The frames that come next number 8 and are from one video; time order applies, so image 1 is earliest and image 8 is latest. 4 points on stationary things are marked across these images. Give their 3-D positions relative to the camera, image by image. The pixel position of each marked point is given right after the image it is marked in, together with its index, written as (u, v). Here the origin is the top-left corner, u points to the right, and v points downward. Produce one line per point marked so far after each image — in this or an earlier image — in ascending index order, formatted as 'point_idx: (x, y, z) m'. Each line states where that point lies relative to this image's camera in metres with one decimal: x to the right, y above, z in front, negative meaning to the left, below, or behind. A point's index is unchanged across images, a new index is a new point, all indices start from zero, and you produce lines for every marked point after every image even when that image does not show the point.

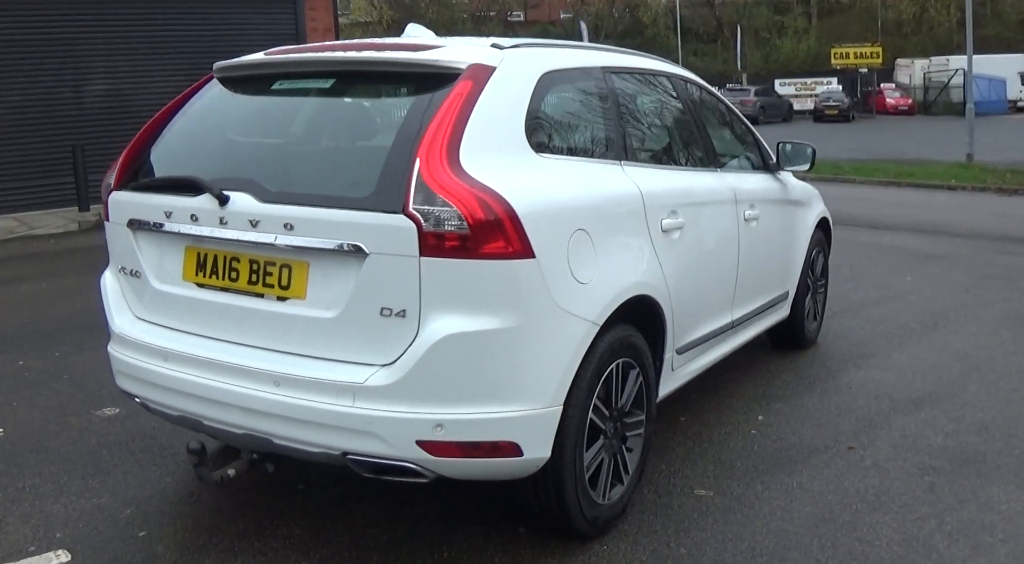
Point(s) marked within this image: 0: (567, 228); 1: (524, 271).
0: (+0.1, +0.2, +3.1) m
1: (0.0, 0.0, +2.9) m
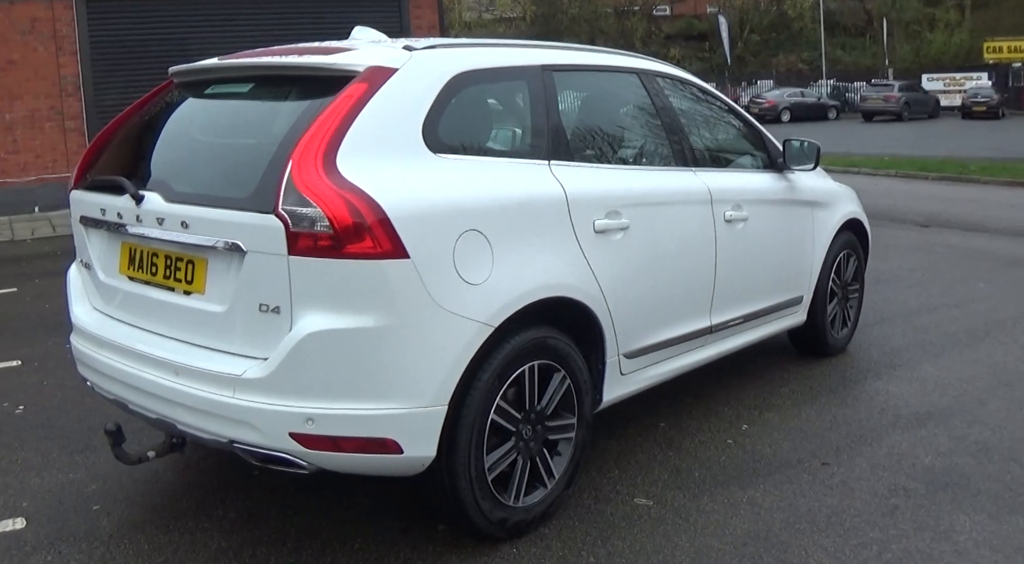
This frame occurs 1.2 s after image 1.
0: (-0.2, +0.2, +3.1) m
1: (-0.4, 0.0, +2.9) m
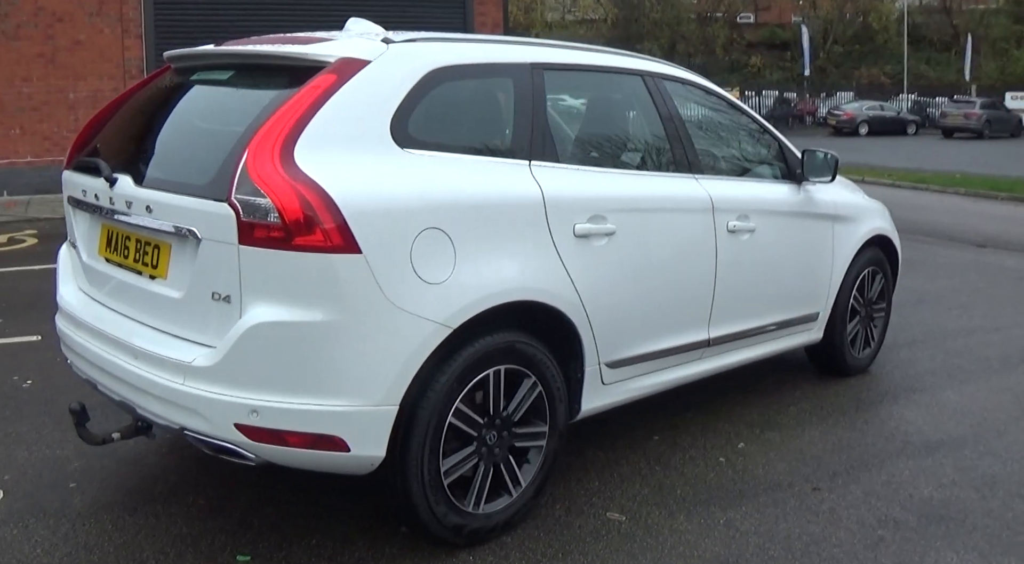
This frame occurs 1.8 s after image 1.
0: (-0.3, +0.2, +3.0) m
1: (-0.5, 0.0, +2.9) m
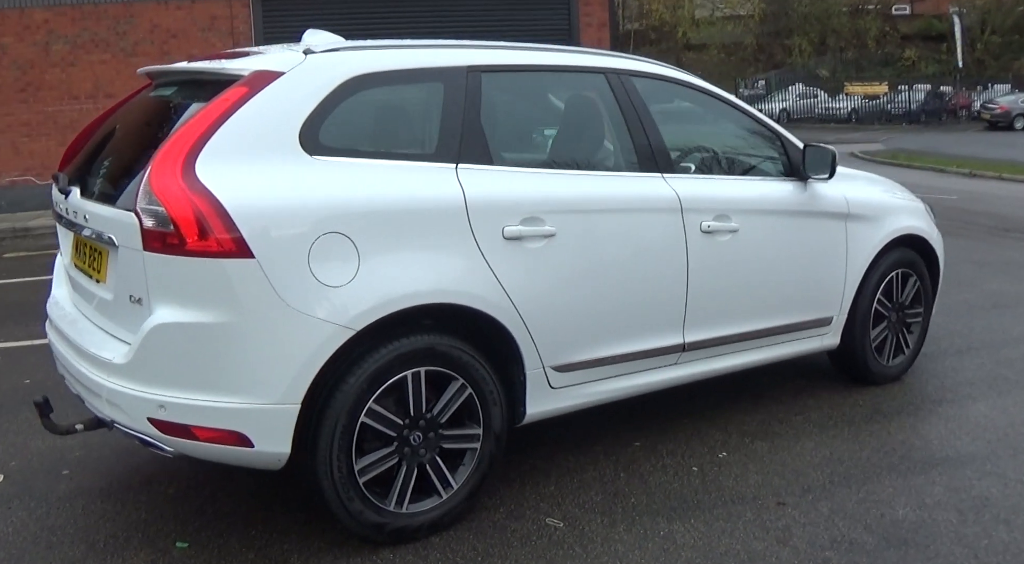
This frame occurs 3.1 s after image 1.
0: (-0.7, +0.2, +3.1) m
1: (-0.9, 0.0, +3.0) m
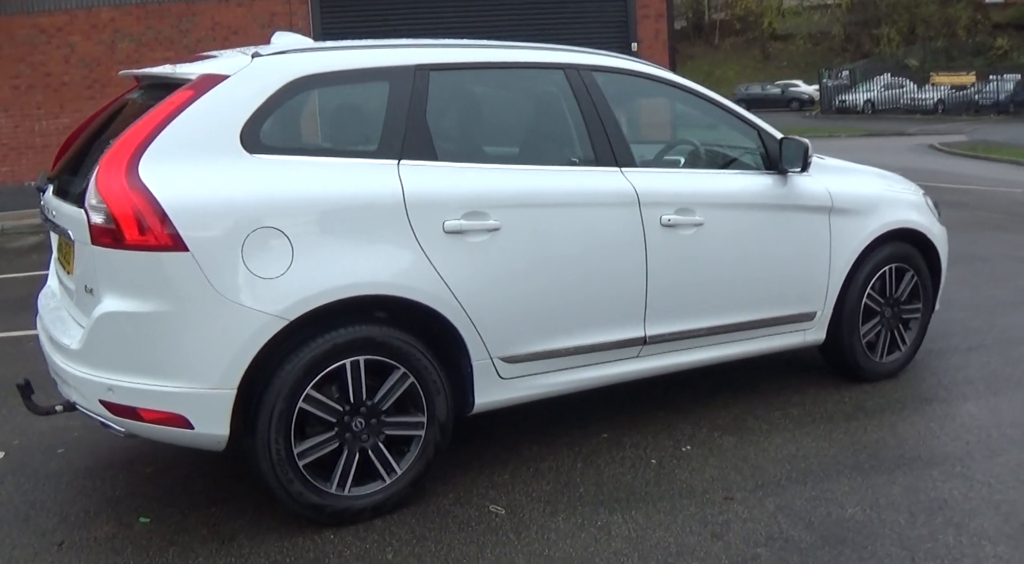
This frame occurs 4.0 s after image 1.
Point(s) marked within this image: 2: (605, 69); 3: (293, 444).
0: (-0.9, +0.2, +3.3) m
1: (-1.2, +0.1, +3.2) m
2: (+0.4, +1.0, +4.2) m
3: (-0.8, -0.6, +3.4) m
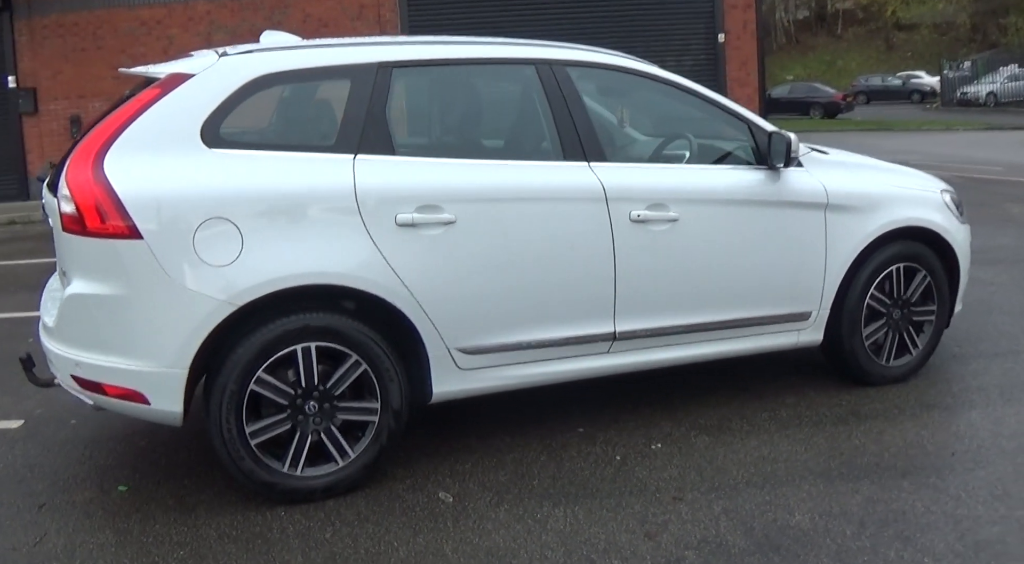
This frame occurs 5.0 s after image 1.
0: (-1.1, +0.2, +3.5) m
1: (-1.4, +0.1, +3.4) m
2: (+0.3, +1.0, +4.2) m
3: (-1.0, -0.5, +3.6) m
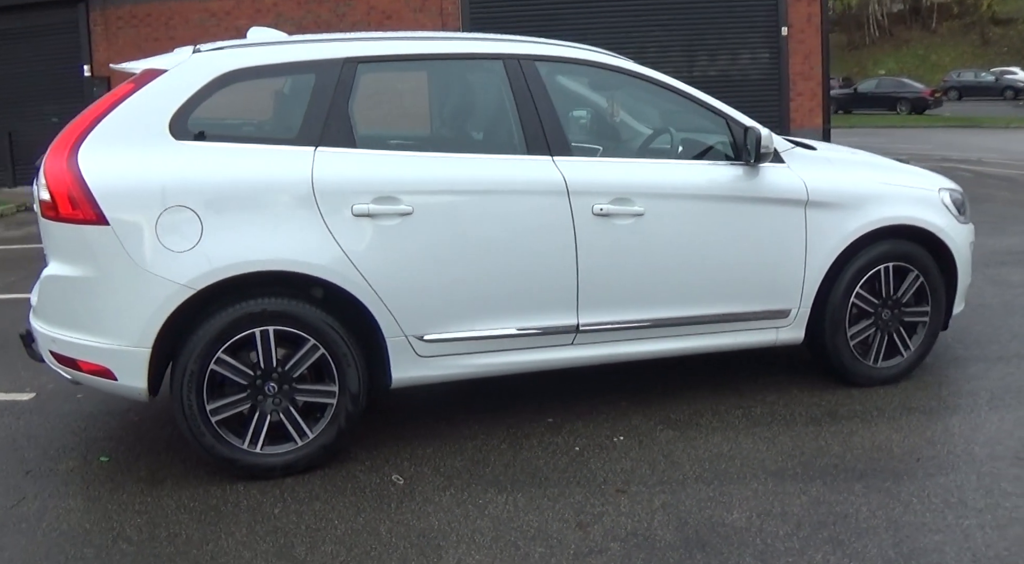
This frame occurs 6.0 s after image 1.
0: (-1.4, +0.3, +3.7) m
1: (-1.6, +0.2, +3.6) m
2: (+0.2, +1.0, +4.3) m
3: (-1.2, -0.5, +3.8) m
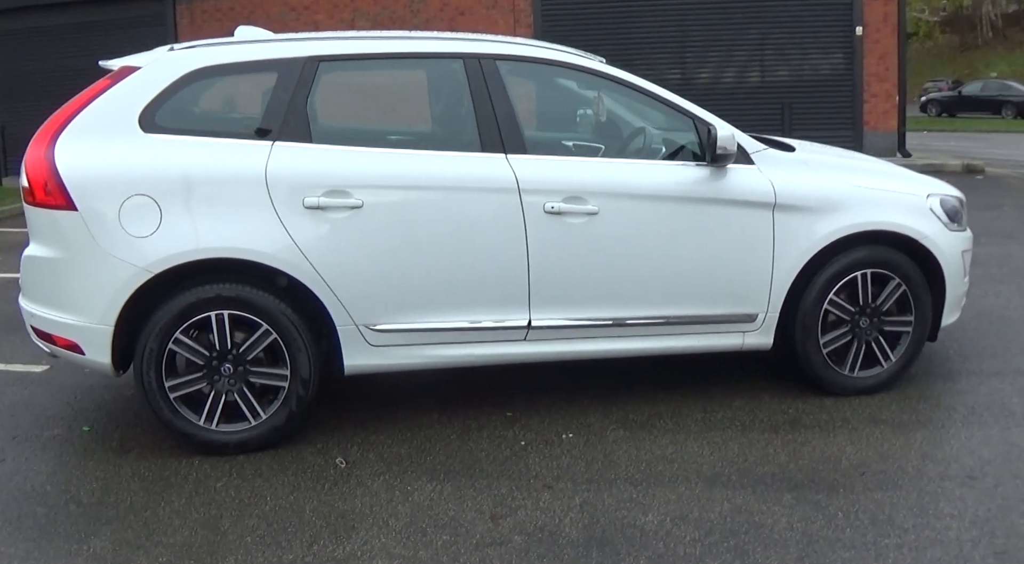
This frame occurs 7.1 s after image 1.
0: (-1.6, +0.4, +3.9) m
1: (-1.9, +0.3, +3.9) m
2: (0.0, +1.0, +4.4) m
3: (-1.5, -0.4, +4.0) m
